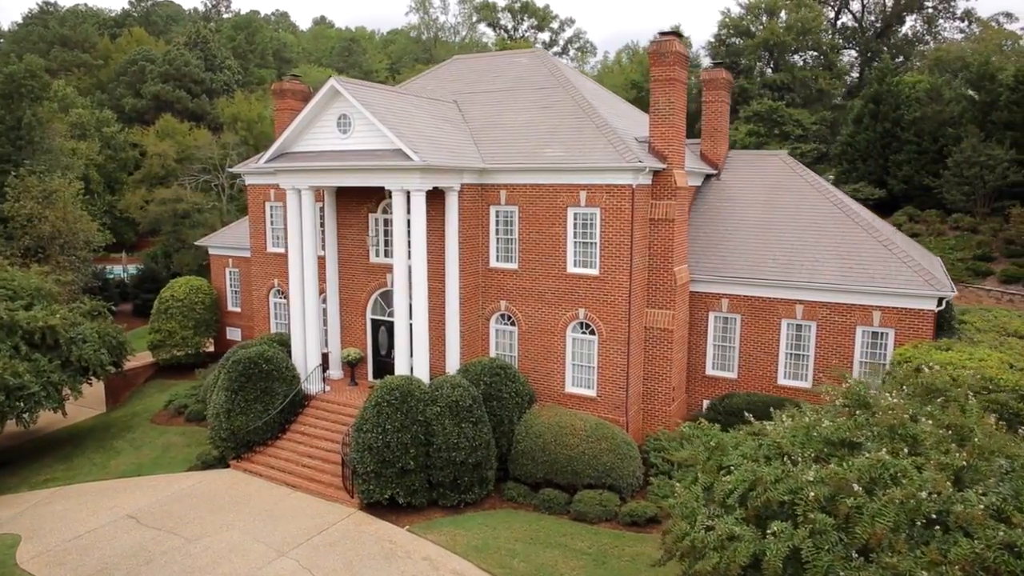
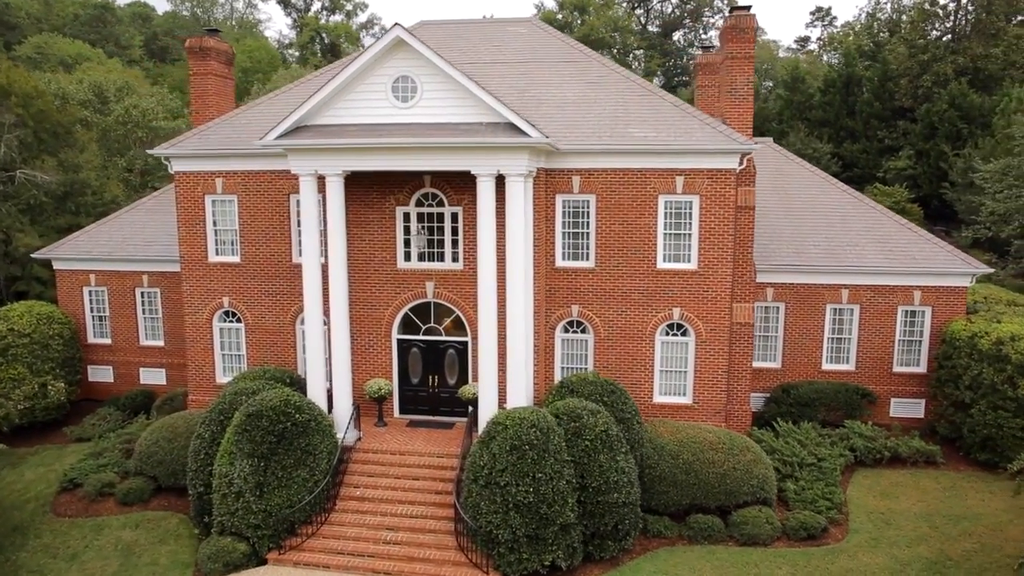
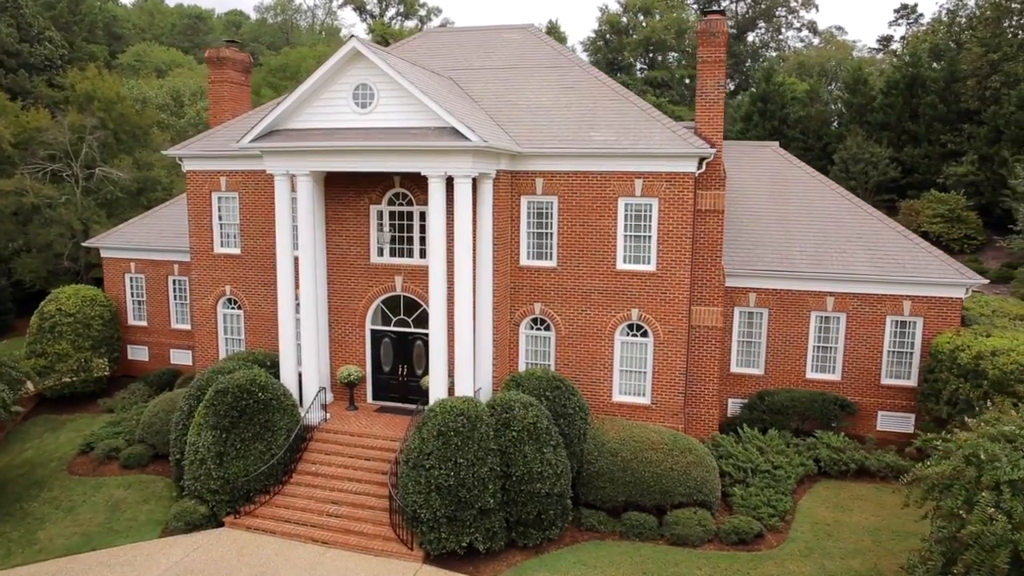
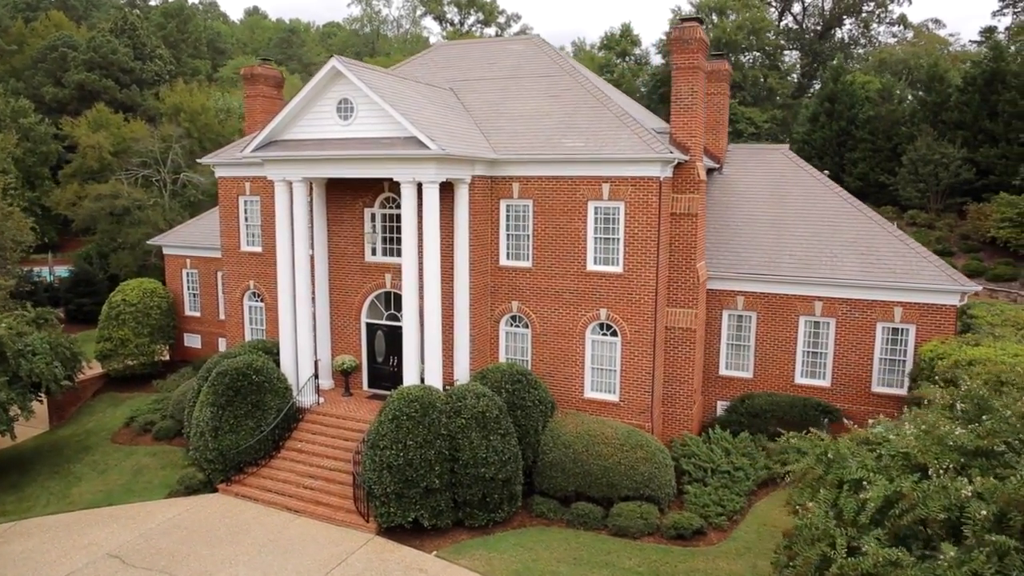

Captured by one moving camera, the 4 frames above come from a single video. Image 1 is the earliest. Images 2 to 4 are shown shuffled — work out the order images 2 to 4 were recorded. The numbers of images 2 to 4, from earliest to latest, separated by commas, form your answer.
4, 3, 2
